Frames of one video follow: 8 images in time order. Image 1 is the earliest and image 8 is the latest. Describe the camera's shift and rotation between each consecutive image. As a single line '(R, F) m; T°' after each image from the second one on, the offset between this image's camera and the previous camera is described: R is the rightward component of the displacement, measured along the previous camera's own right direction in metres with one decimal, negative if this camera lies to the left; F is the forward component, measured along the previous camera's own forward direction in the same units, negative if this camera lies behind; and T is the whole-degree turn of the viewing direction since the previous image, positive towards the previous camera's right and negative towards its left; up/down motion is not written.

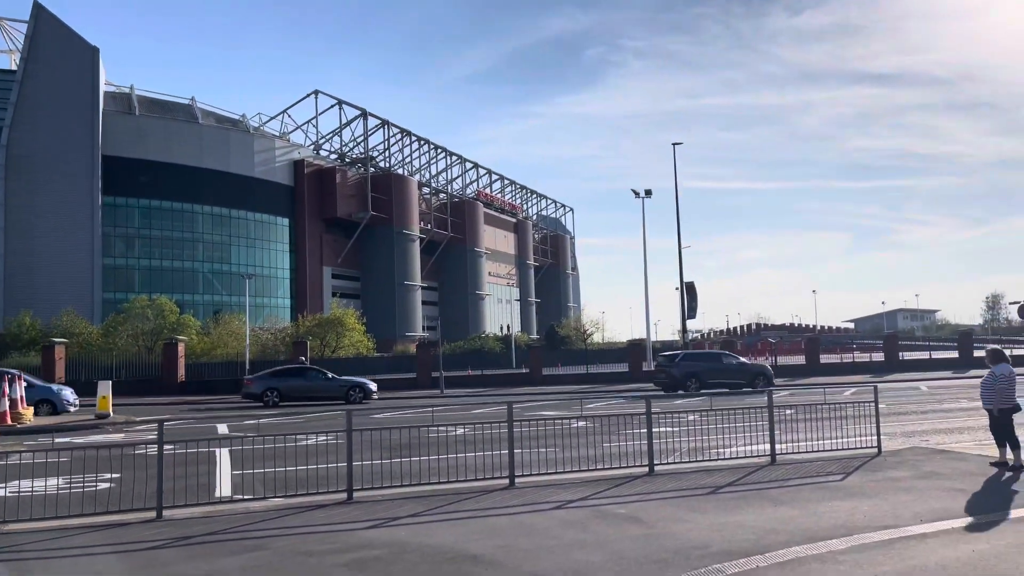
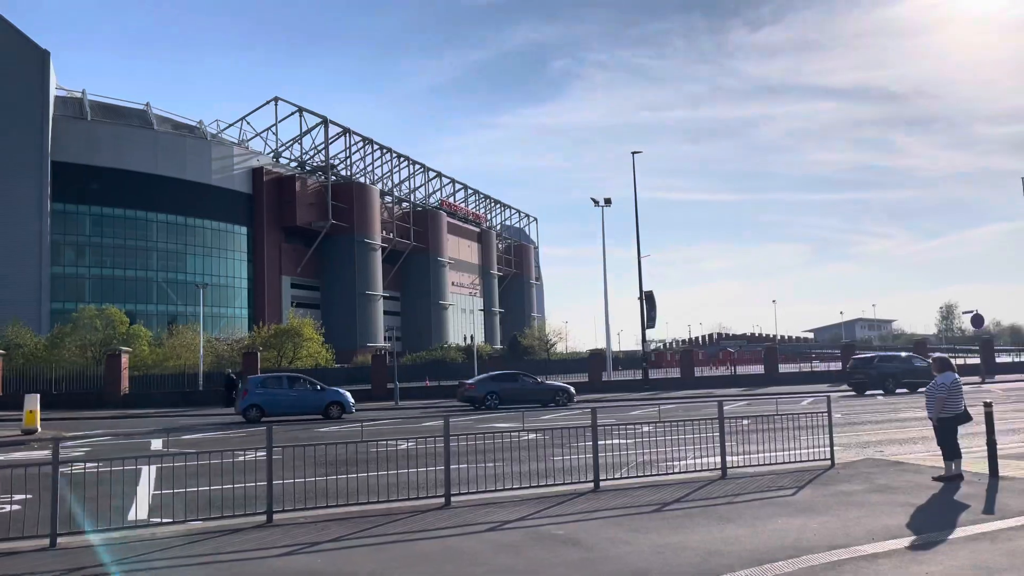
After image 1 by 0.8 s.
(+0.3, +0.4) m; +3°
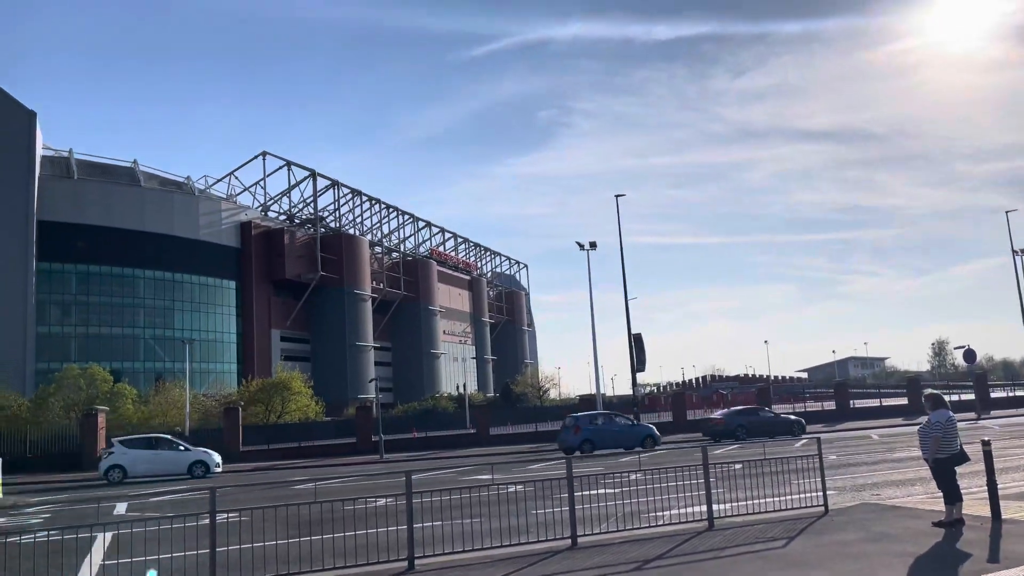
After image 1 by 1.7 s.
(+0.3, +0.4) m; +1°
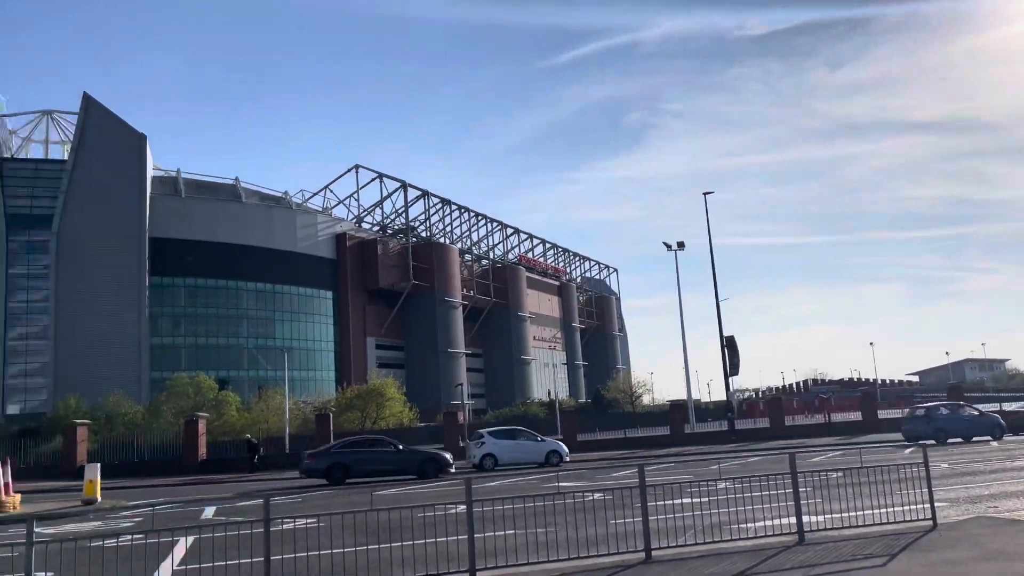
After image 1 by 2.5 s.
(+0.3, +0.4) m; -7°
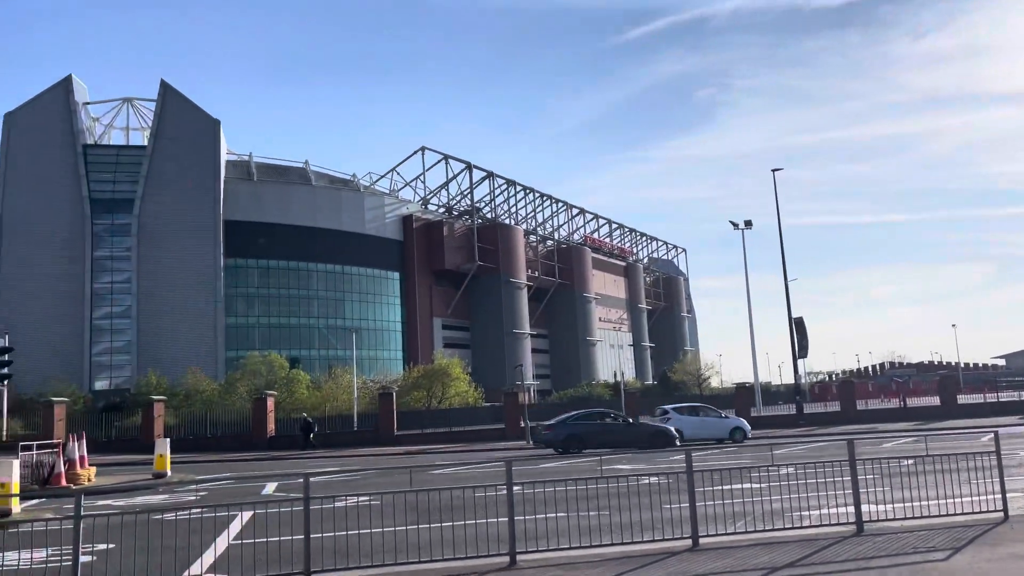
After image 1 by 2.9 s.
(+0.2, +0.2) m; -5°
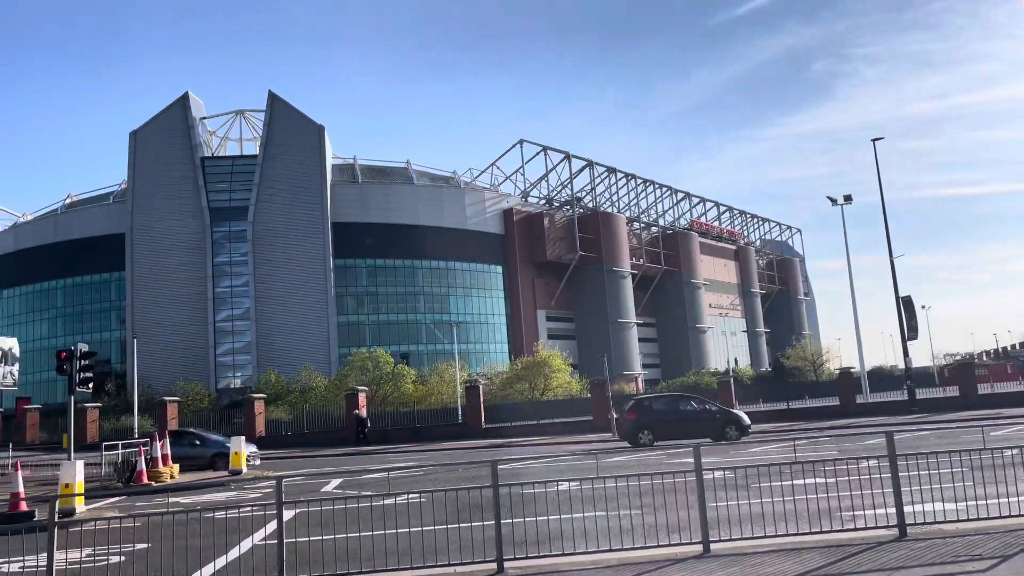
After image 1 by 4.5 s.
(+1.0, +0.5) m; -8°
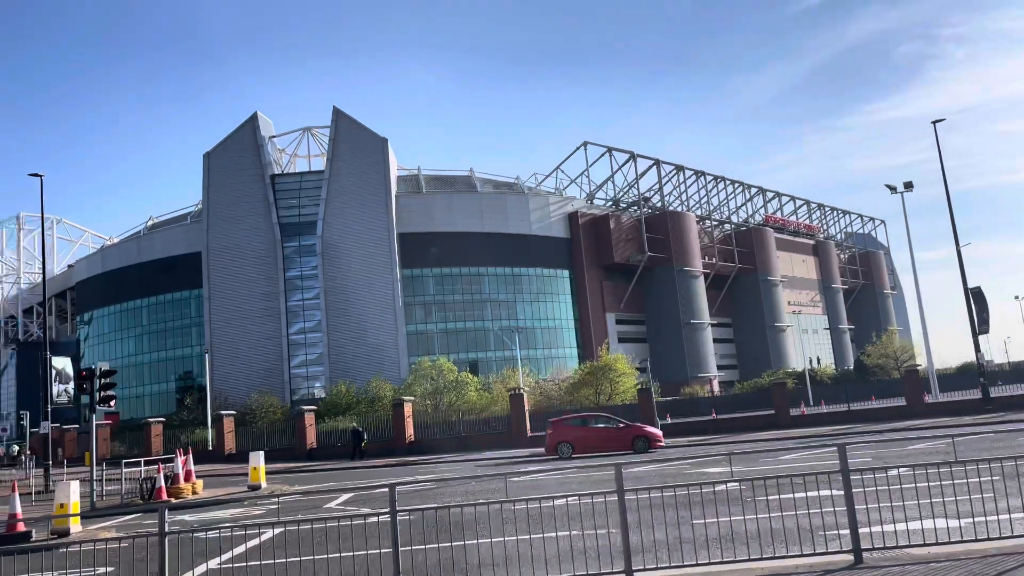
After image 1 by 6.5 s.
(+1.3, +0.6) m; -6°
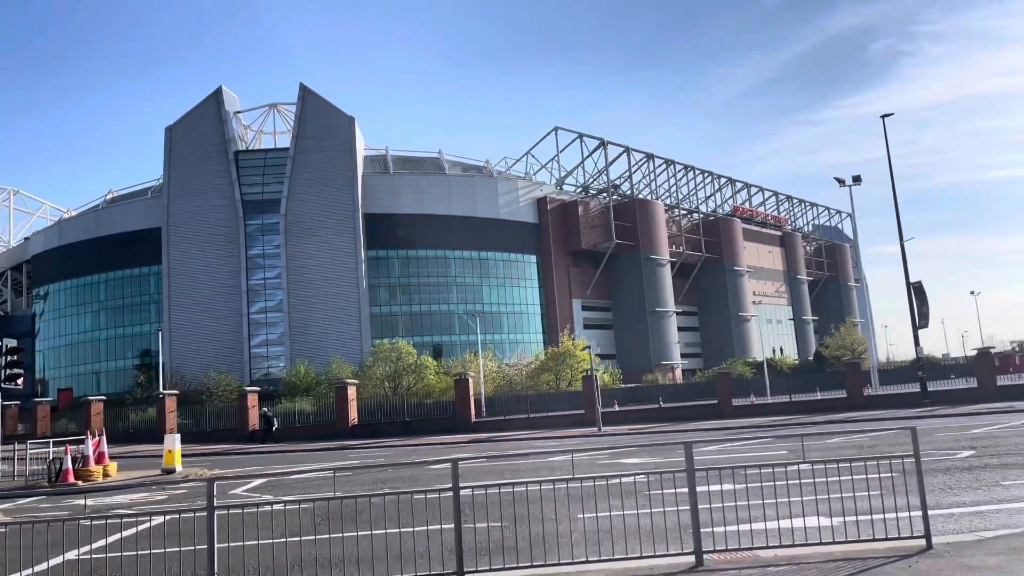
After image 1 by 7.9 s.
(+1.0, +0.3) m; +2°
